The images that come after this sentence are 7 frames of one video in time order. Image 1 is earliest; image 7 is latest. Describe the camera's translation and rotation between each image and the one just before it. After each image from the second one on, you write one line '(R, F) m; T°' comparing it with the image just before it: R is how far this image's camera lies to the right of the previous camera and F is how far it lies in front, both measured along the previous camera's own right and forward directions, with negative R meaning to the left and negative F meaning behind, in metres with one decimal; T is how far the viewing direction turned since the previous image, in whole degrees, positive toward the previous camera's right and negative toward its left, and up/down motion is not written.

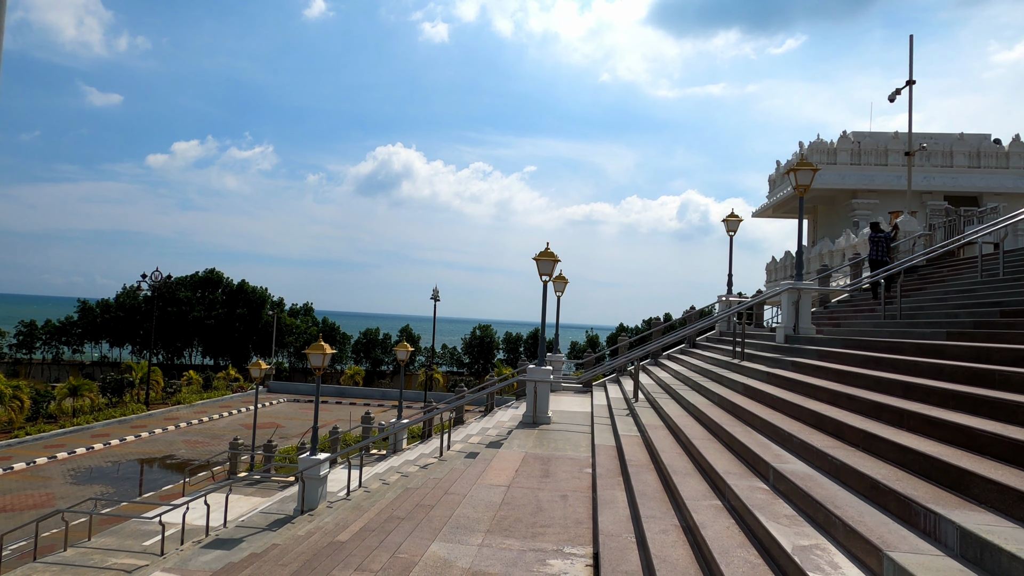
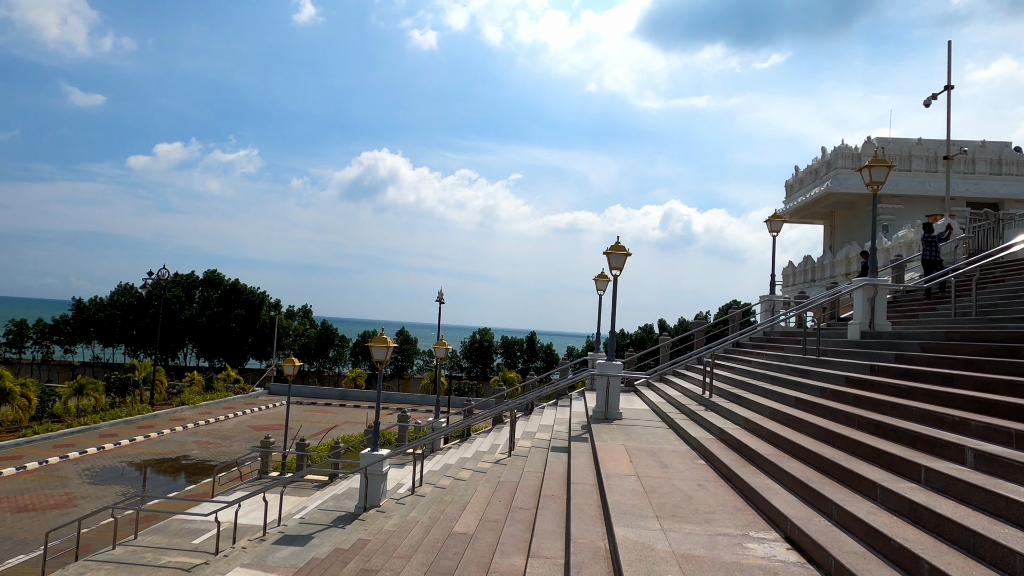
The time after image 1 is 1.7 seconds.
(-1.5, +0.2) m; +1°
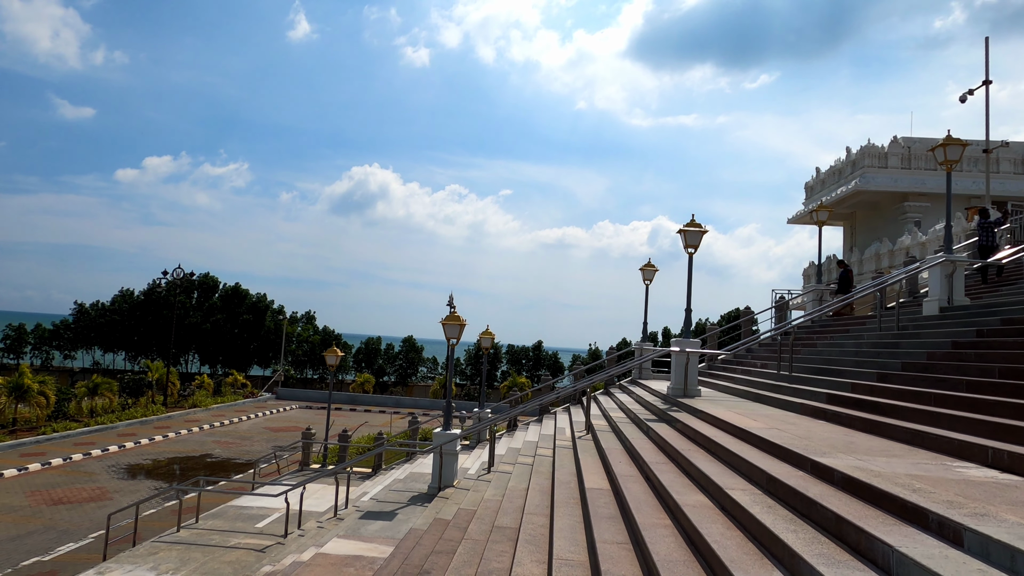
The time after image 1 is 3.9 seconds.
(-1.4, +0.1) m; +1°
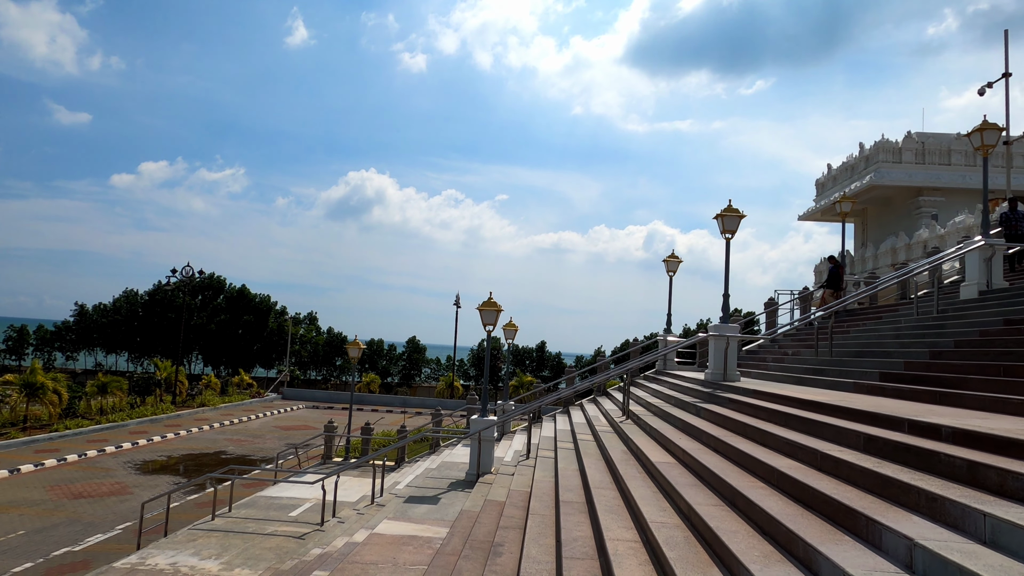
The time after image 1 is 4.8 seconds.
(-0.7, +0.1) m; 0°
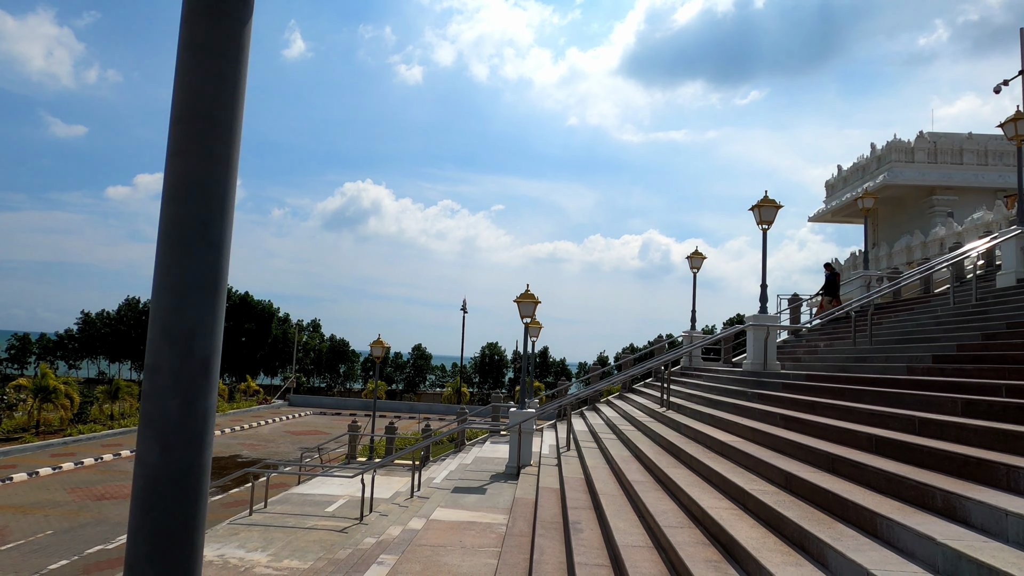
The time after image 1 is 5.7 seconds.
(-0.7, 0.0) m; 0°
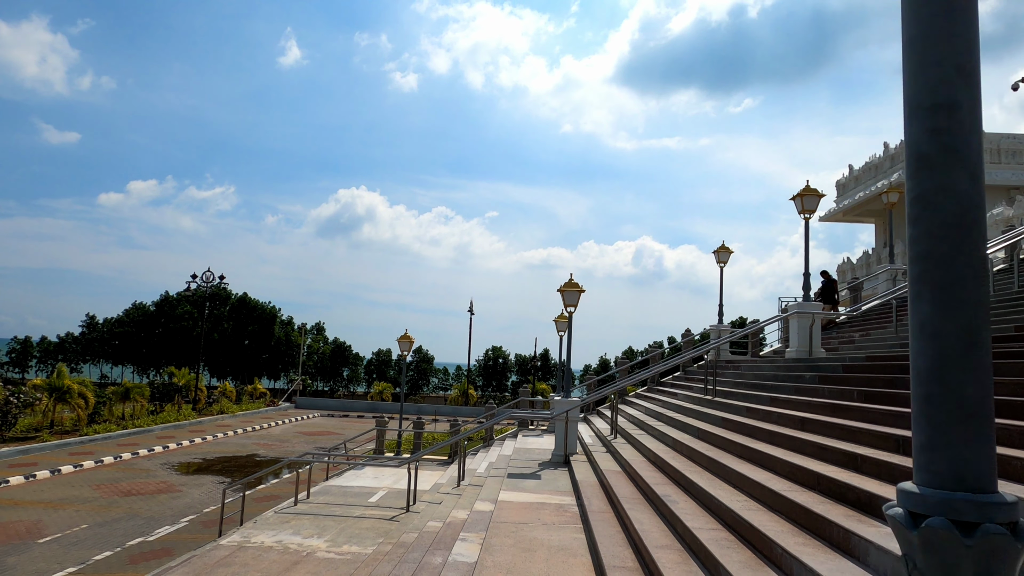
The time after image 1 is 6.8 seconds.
(-0.8, 0.0) m; 0°
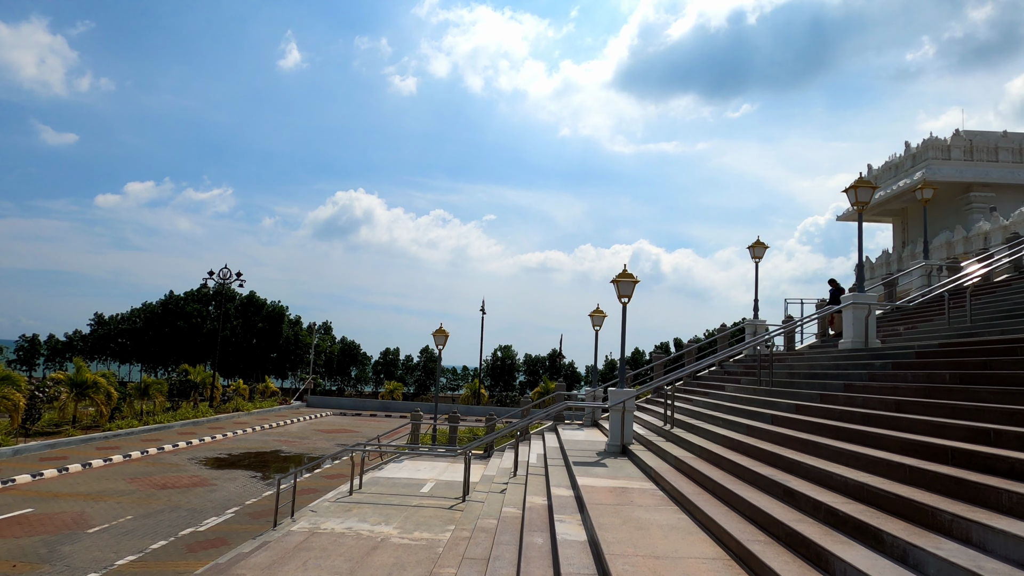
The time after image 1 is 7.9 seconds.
(-0.9, 0.0) m; 0°
